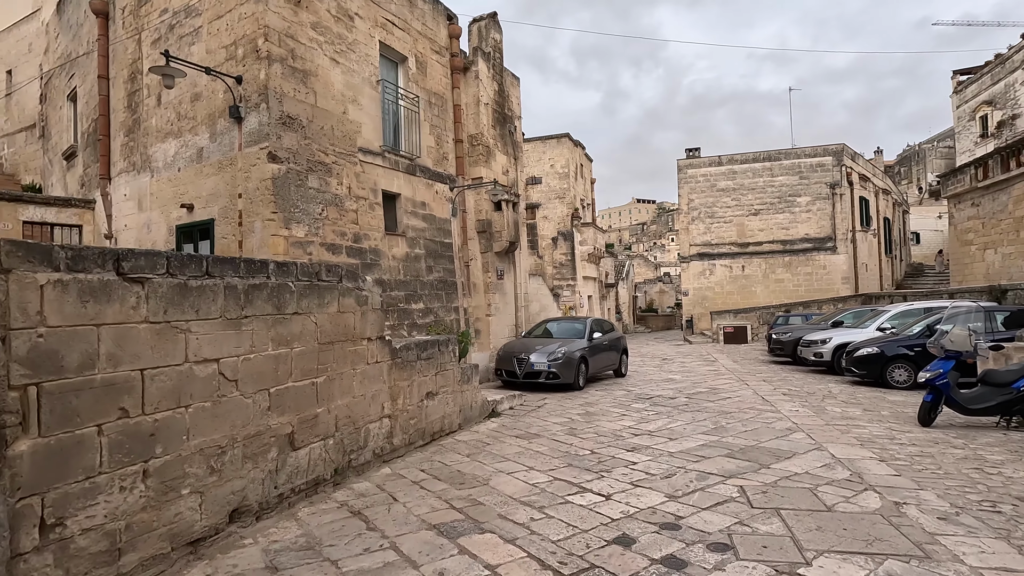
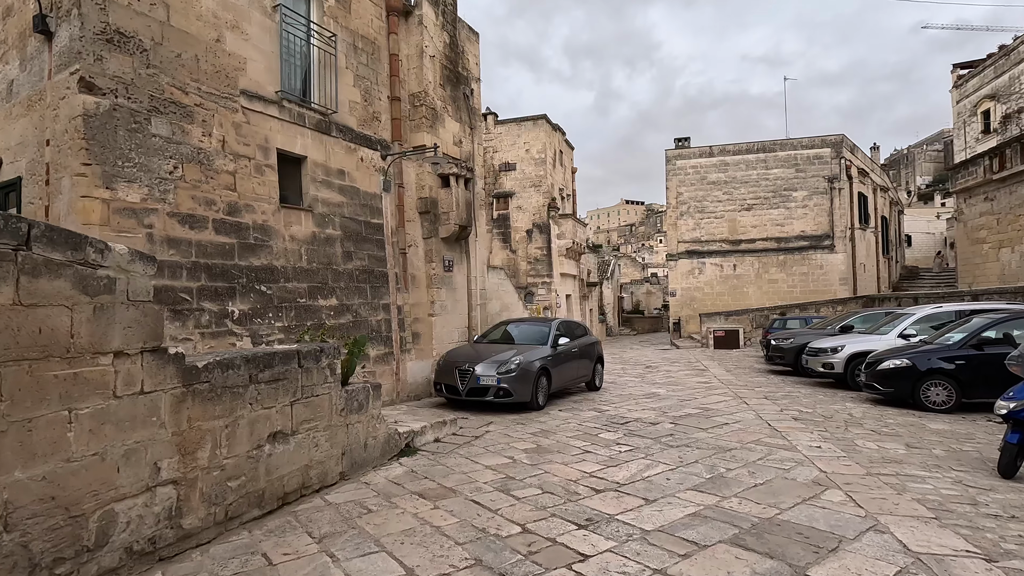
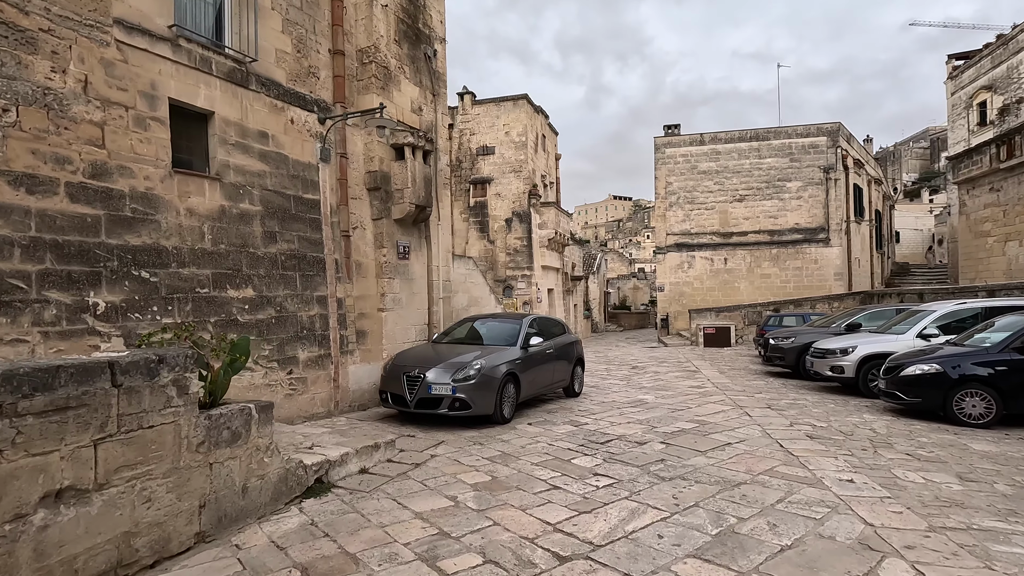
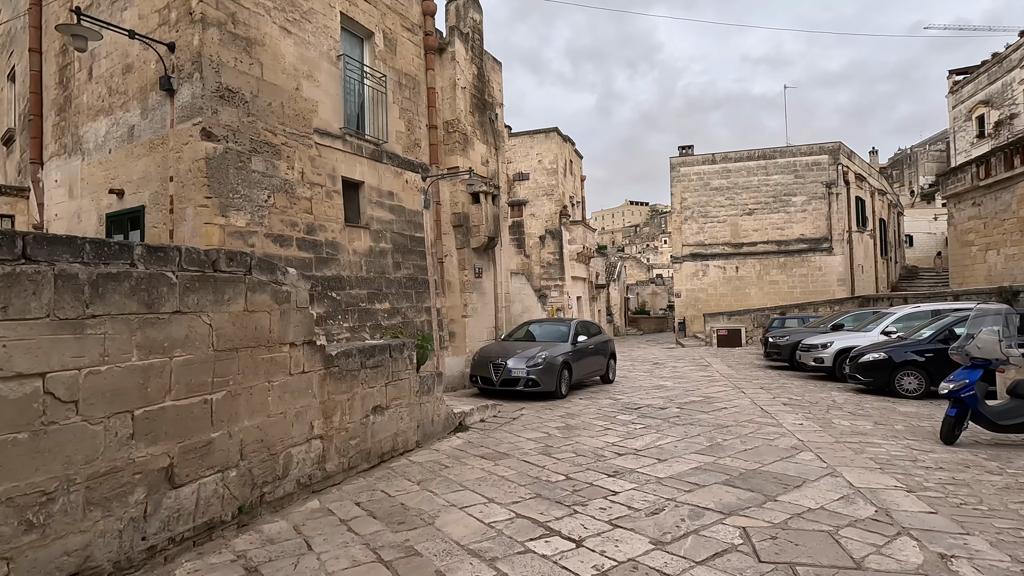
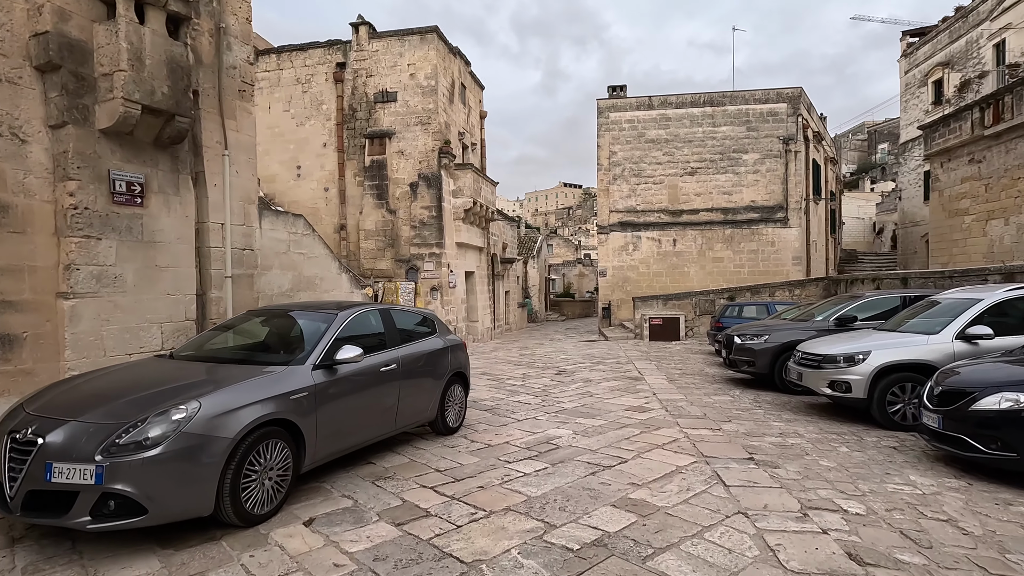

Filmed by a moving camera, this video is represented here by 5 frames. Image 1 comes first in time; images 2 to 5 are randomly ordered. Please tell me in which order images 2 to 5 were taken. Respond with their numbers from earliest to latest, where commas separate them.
4, 2, 3, 5
